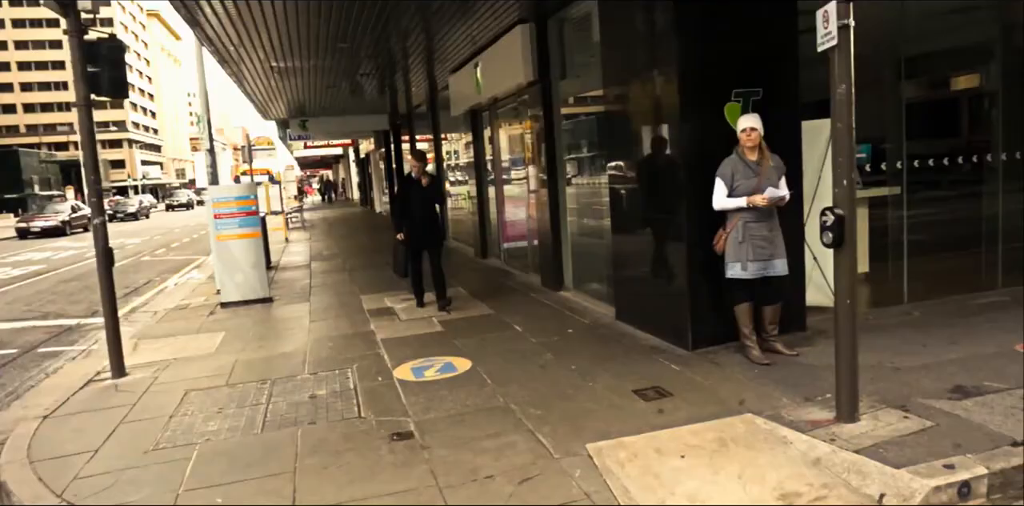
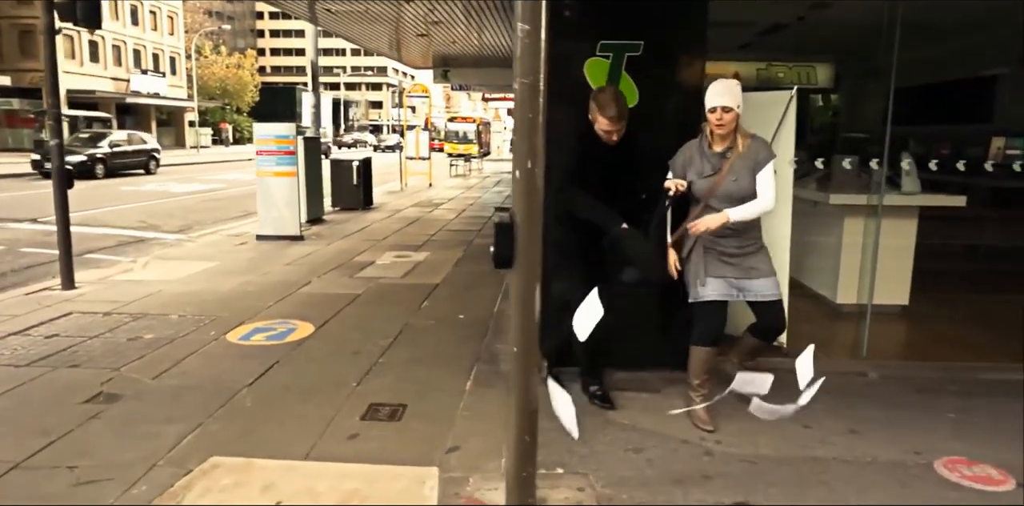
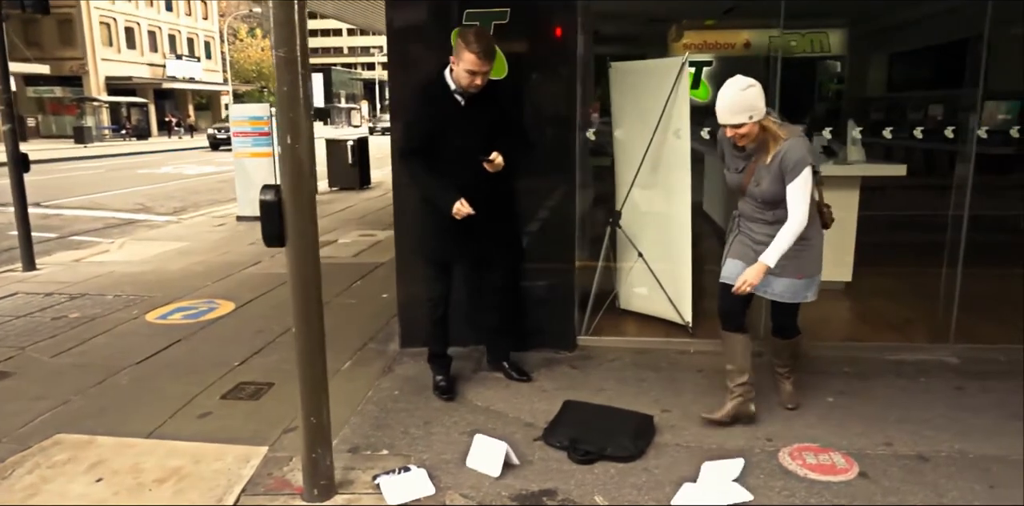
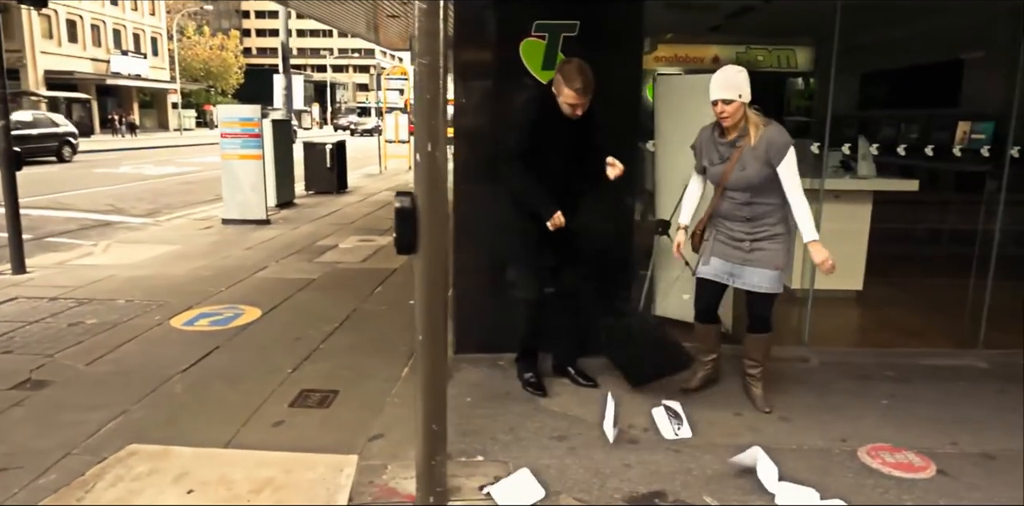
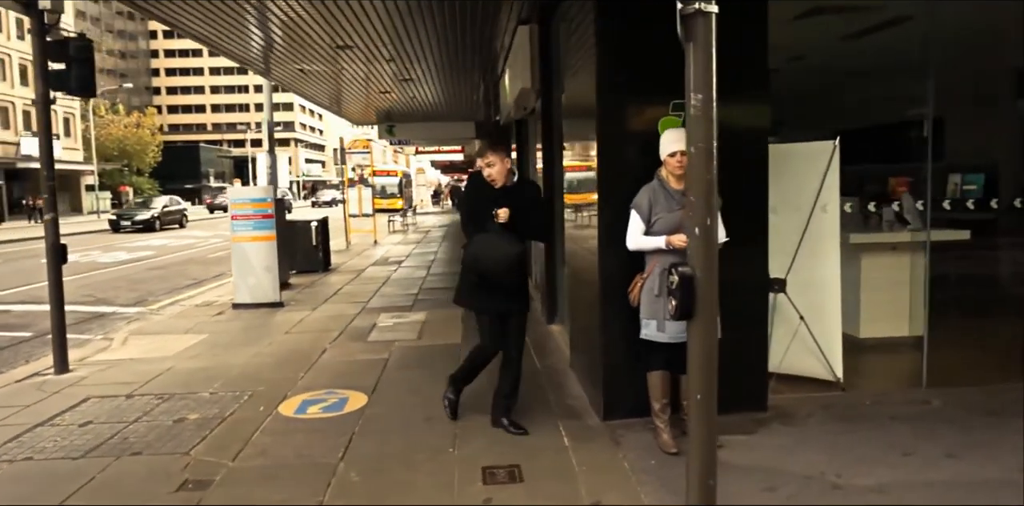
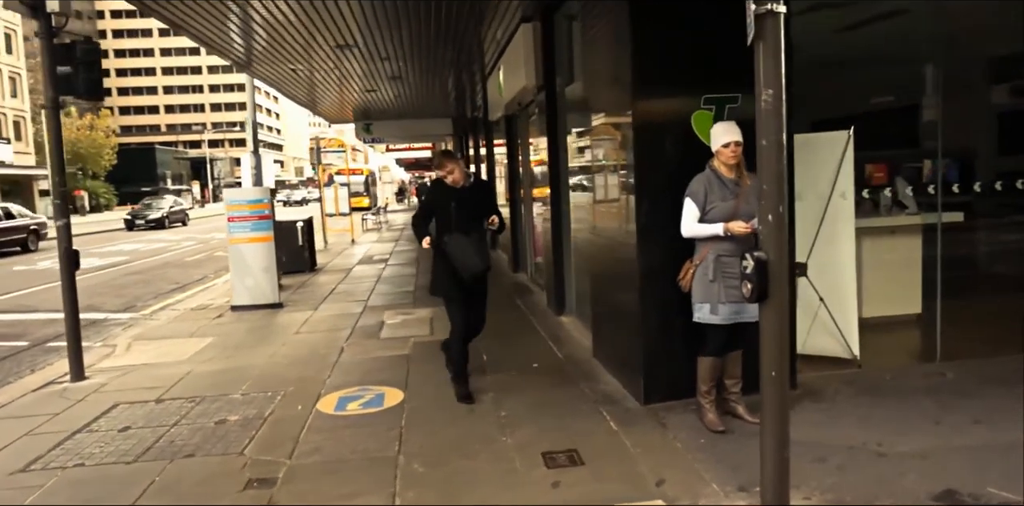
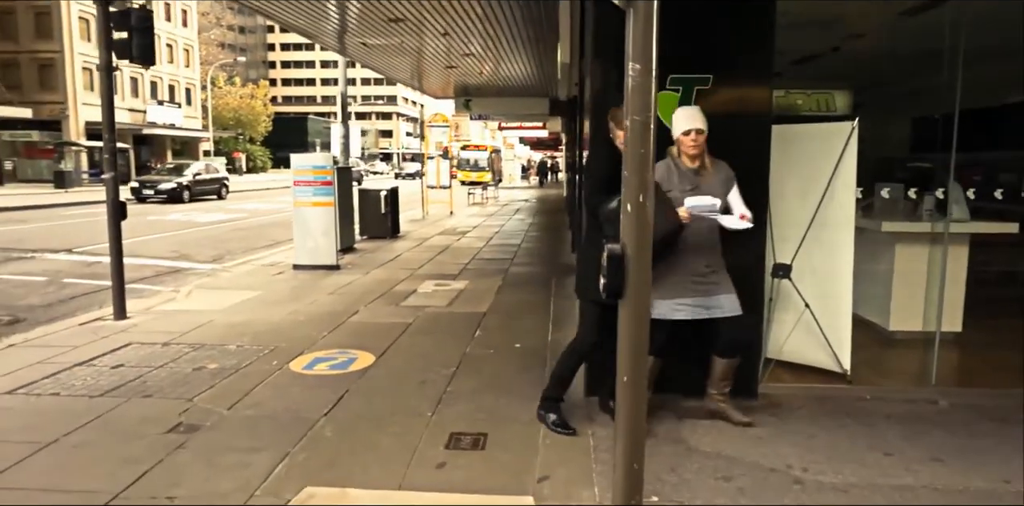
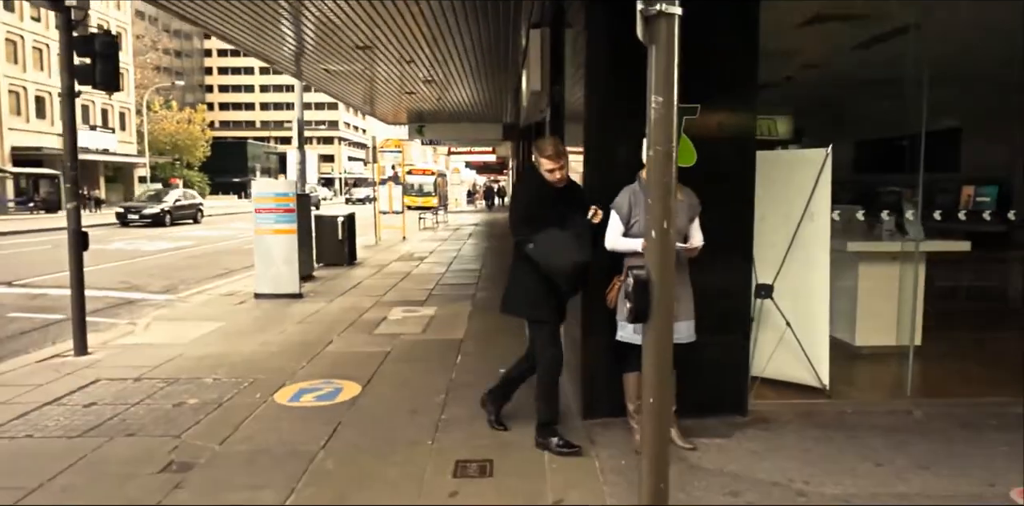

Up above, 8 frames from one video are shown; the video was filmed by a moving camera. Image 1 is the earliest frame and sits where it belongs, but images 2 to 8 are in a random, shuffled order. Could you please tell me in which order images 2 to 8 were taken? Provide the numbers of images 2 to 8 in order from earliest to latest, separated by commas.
6, 5, 8, 7, 2, 4, 3
